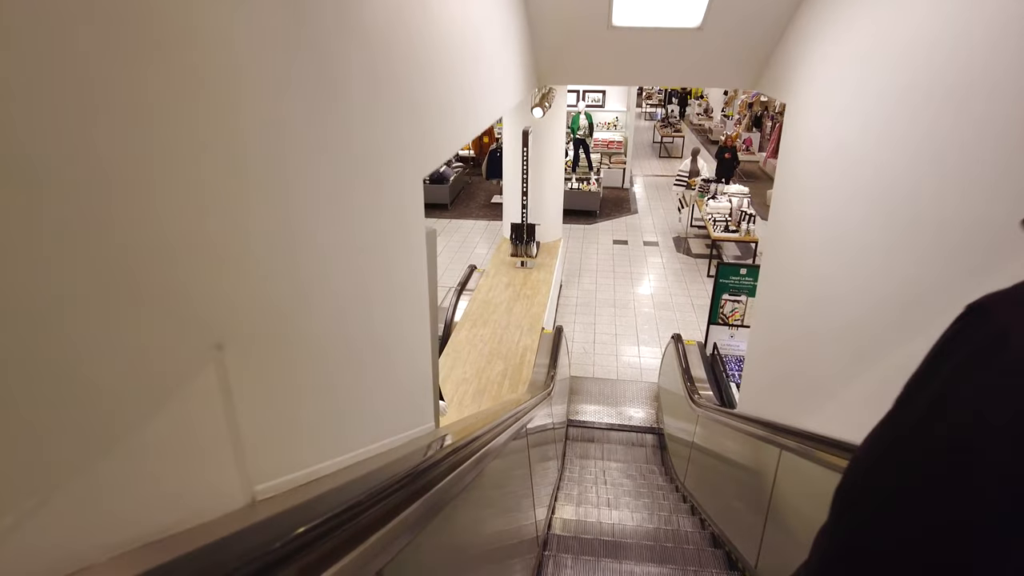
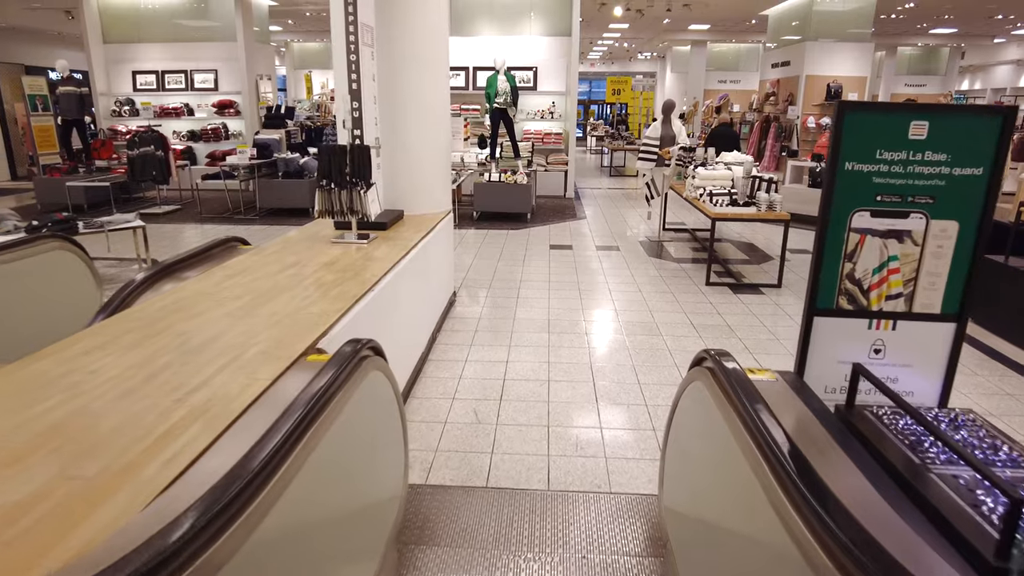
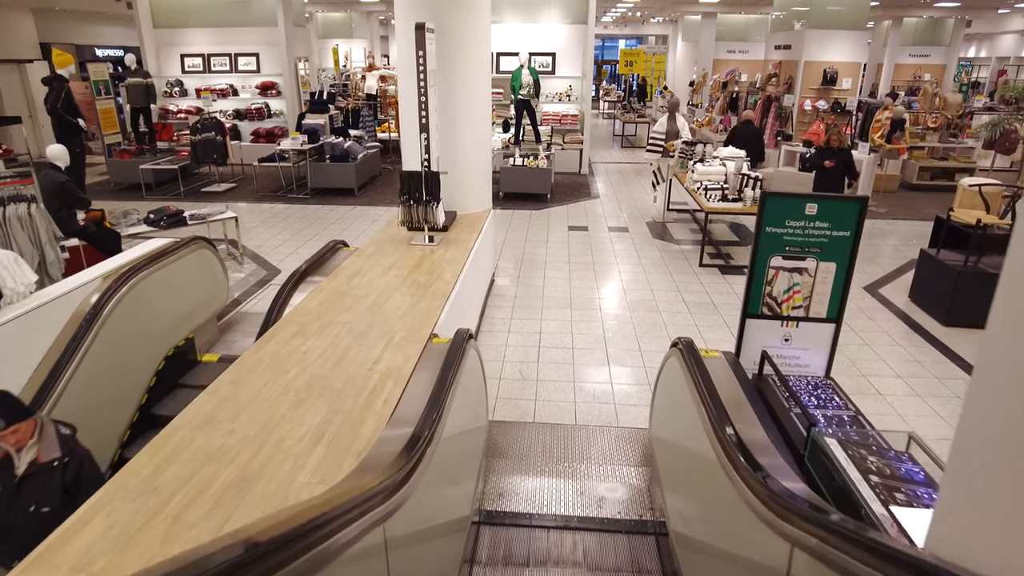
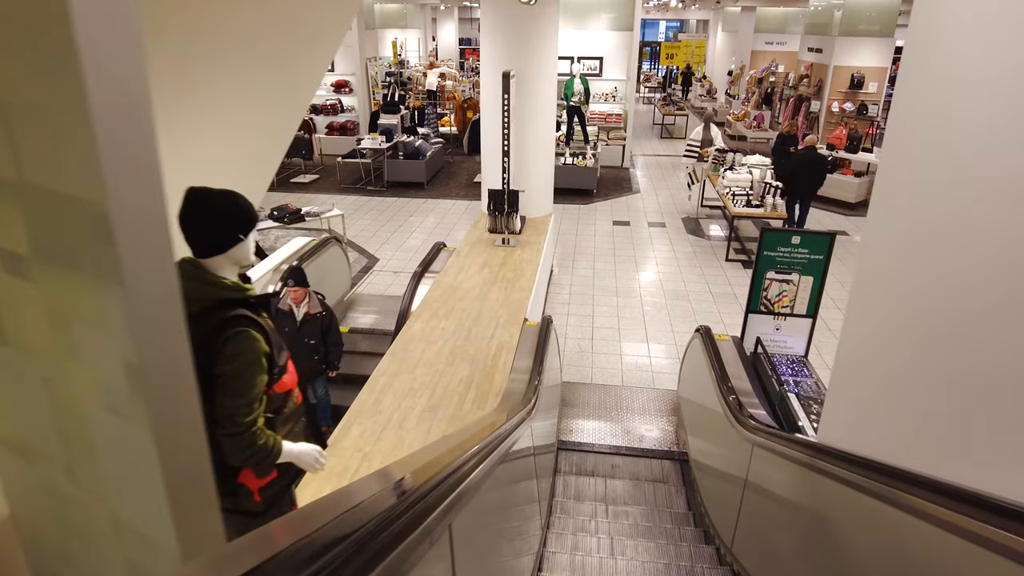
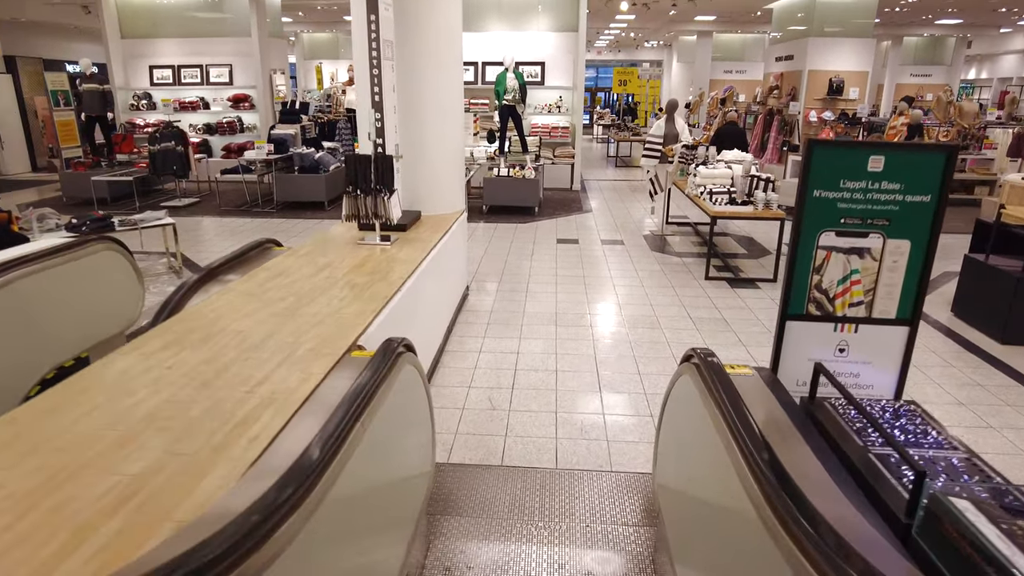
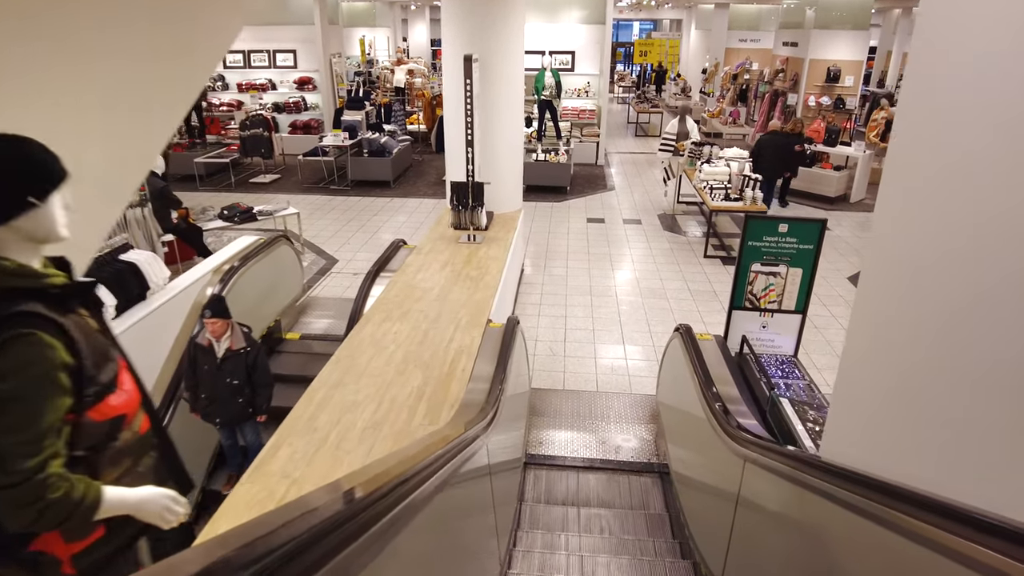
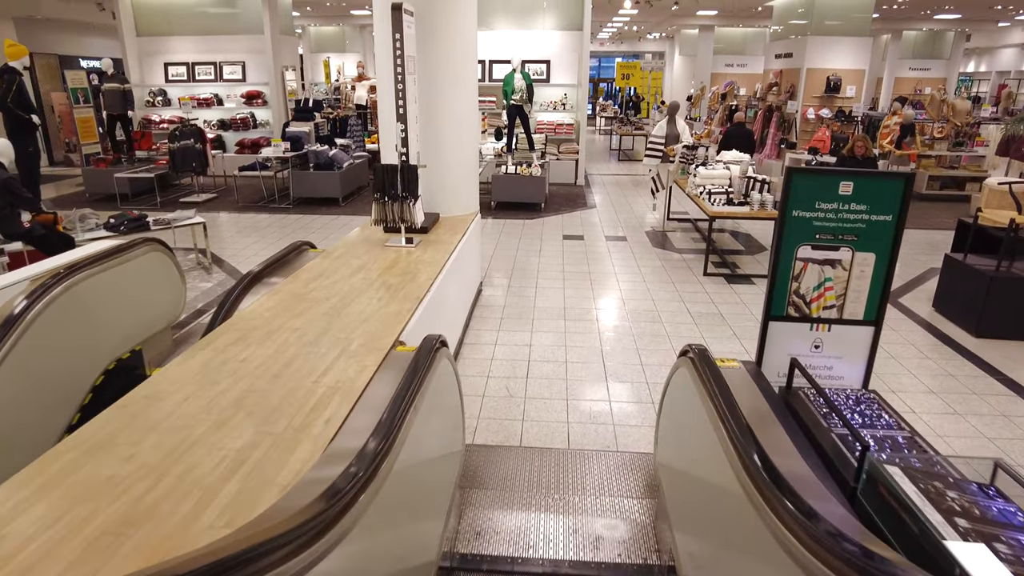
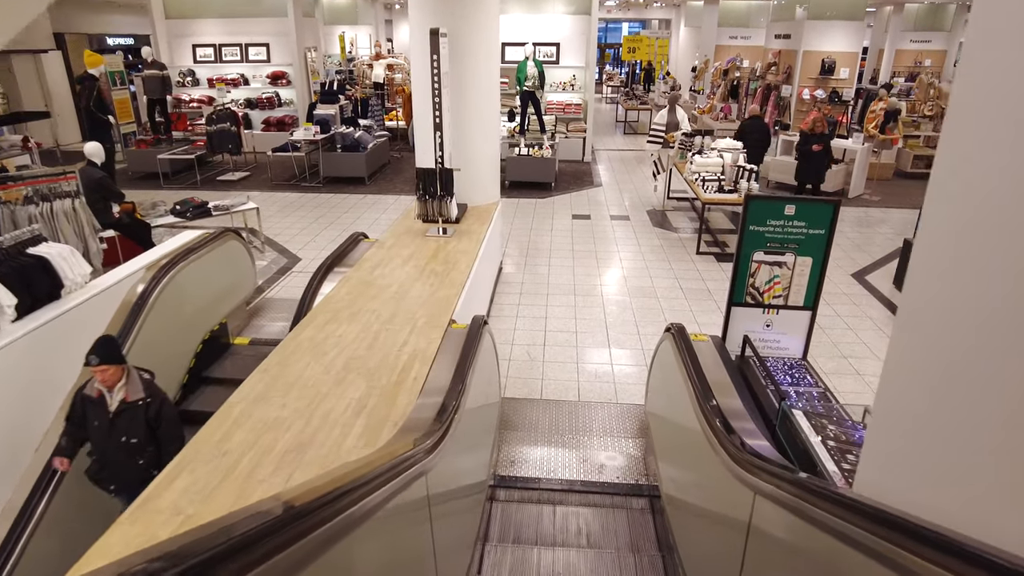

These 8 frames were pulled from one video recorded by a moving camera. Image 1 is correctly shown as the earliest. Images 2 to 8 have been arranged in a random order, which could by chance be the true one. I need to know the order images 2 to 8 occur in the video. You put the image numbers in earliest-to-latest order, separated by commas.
4, 6, 8, 3, 7, 5, 2
